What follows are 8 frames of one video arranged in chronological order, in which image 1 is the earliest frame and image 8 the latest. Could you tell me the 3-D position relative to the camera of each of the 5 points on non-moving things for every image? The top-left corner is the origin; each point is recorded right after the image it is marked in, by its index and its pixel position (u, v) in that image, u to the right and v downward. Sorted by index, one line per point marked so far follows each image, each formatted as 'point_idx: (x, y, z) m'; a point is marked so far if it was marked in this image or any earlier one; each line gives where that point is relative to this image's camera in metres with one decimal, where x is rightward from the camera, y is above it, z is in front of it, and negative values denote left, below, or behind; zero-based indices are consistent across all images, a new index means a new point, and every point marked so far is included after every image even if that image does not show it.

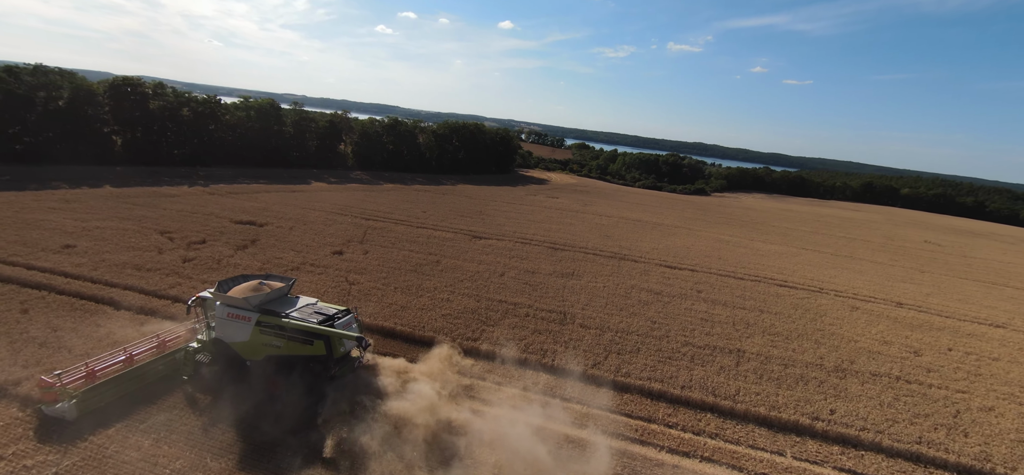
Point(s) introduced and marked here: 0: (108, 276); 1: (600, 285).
0: (-14.5, -1.4, +15.3) m
1: (+3.7, -2.1, +18.6) m
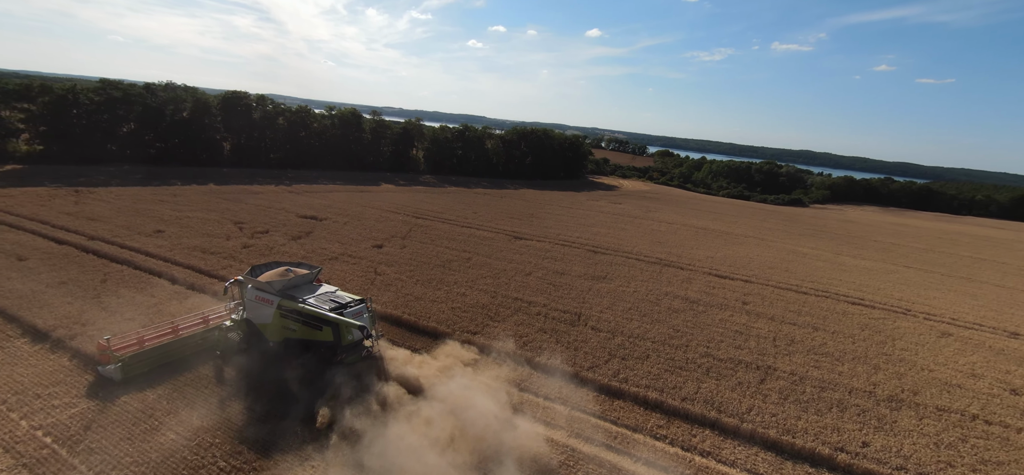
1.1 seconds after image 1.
0: (-13.7, -0.8, +17.5) m
1: (+4.8, -2.2, +17.6) m
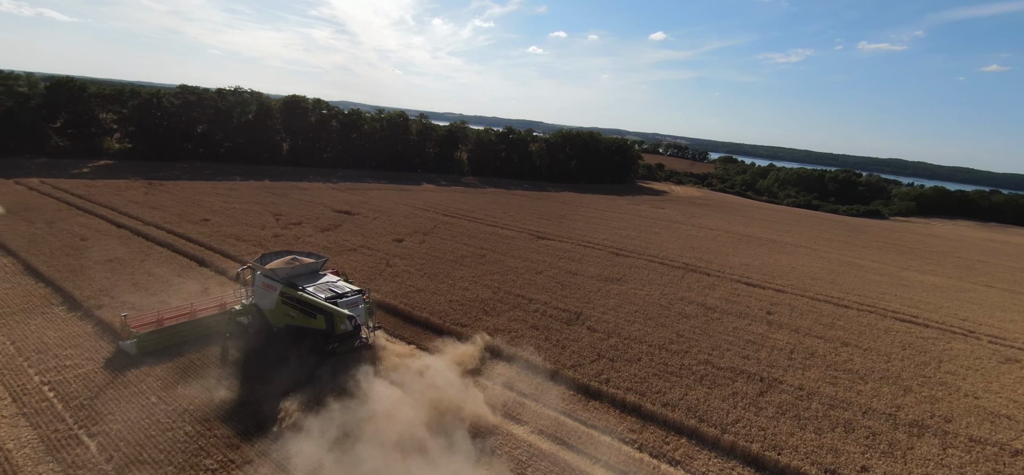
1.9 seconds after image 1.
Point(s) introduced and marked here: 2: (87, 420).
0: (-13.3, -0.2, +18.9) m
1: (+5.1, -2.2, +16.9) m
2: (-7.7, -3.3, +7.8) m
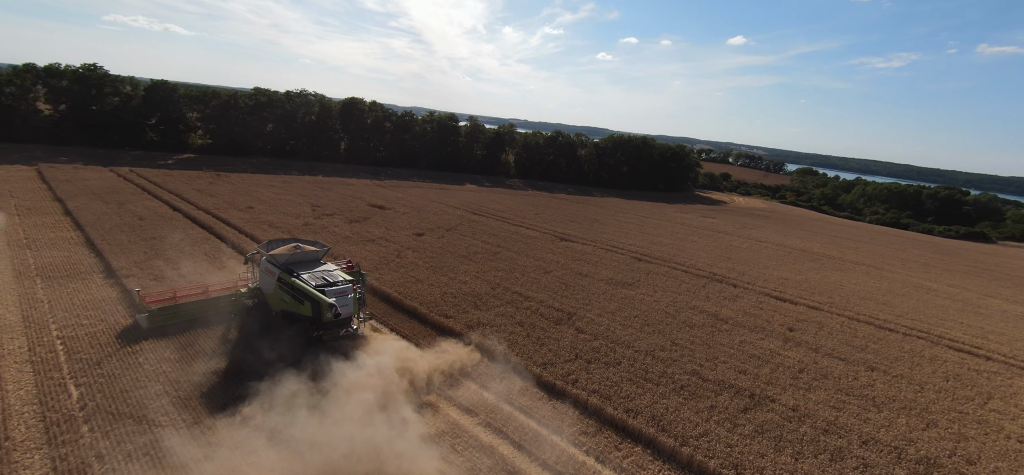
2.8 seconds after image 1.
0: (-12.7, +0.5, +20.5) m
1: (+5.1, -2.3, +16.1) m
2: (-8.7, -2.7, +8.6) m
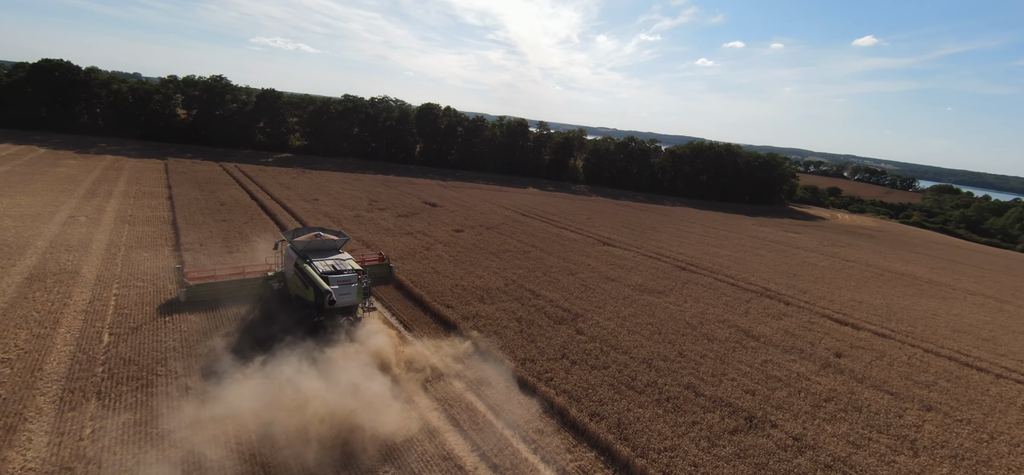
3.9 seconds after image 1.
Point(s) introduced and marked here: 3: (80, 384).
0: (-10.9, +1.1, +22.5) m
1: (+5.7, -2.5, +15.0) m
2: (-9.3, -2.0, +10.1) m
3: (-7.9, -2.7, +7.8) m
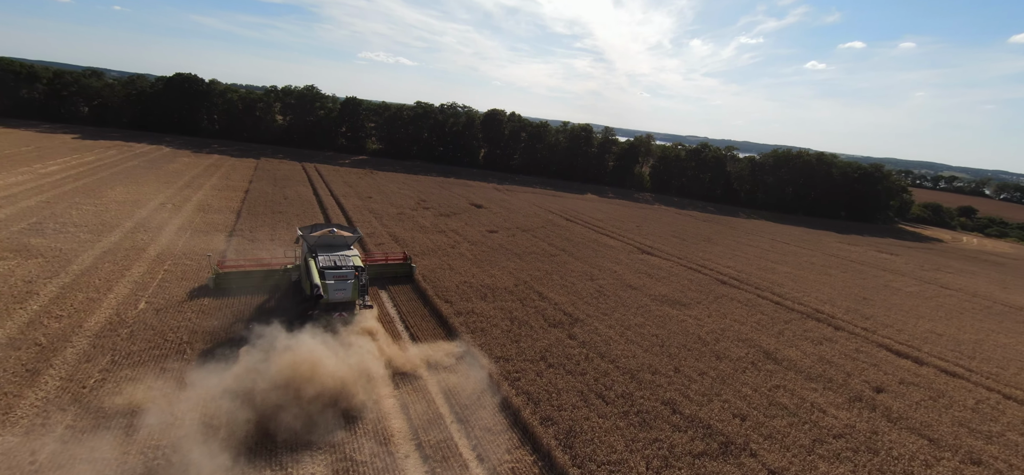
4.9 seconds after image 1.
0: (-9.0, +1.4, +24.2) m
1: (+5.8, -2.7, +13.9) m
2: (-9.7, -1.5, +11.7) m
3: (-8.7, -2.2, +9.1) m
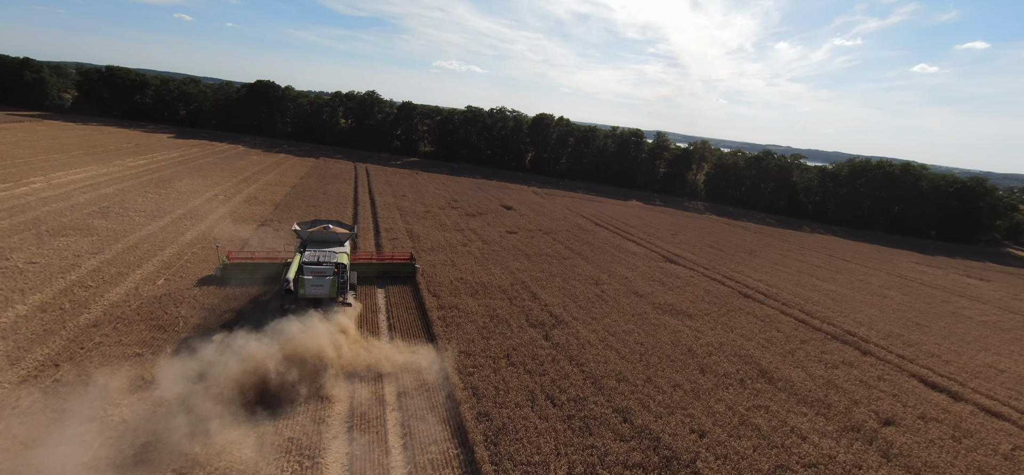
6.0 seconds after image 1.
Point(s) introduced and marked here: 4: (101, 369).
0: (-7.8, +1.7, +25.3) m
1: (+5.4, -2.9, +13.1) m
2: (-10.2, -1.0, +13.0) m
3: (-9.5, -1.7, +10.3) m
4: (-8.0, -2.5, +8.3) m
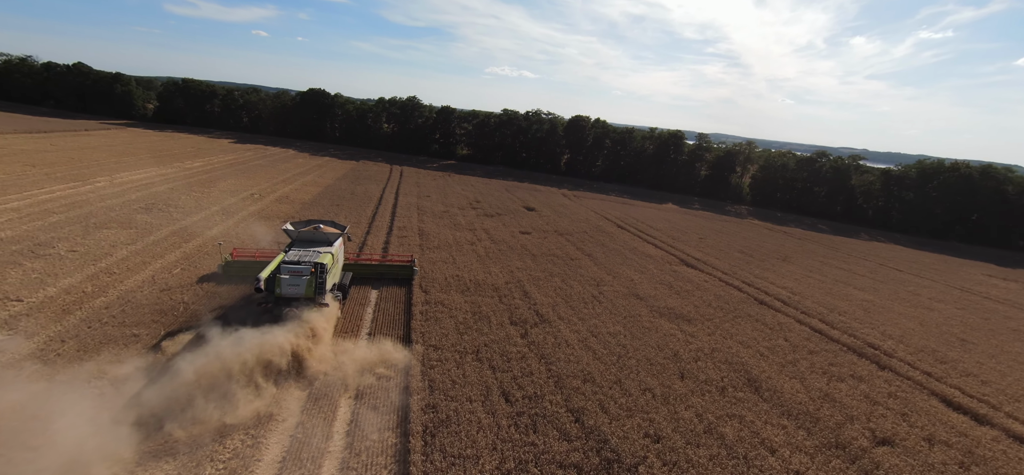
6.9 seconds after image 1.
0: (-6.8, +1.8, +26.2) m
1: (+5.0, -3.0, +12.6) m
2: (-10.5, -0.8, +14.1) m
3: (-10.2, -1.5, +11.4) m
4: (-8.8, -2.3, +9.3) m
